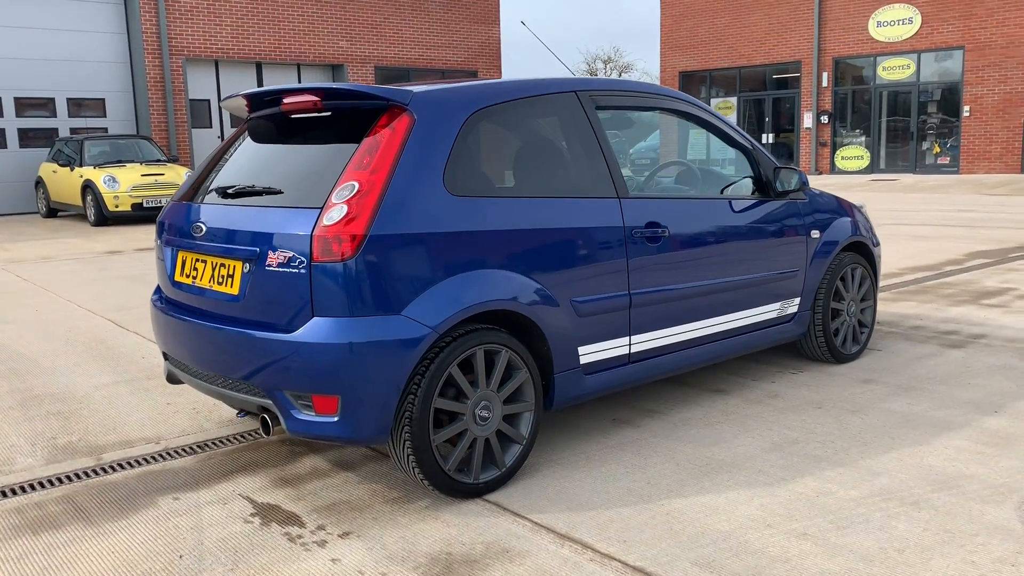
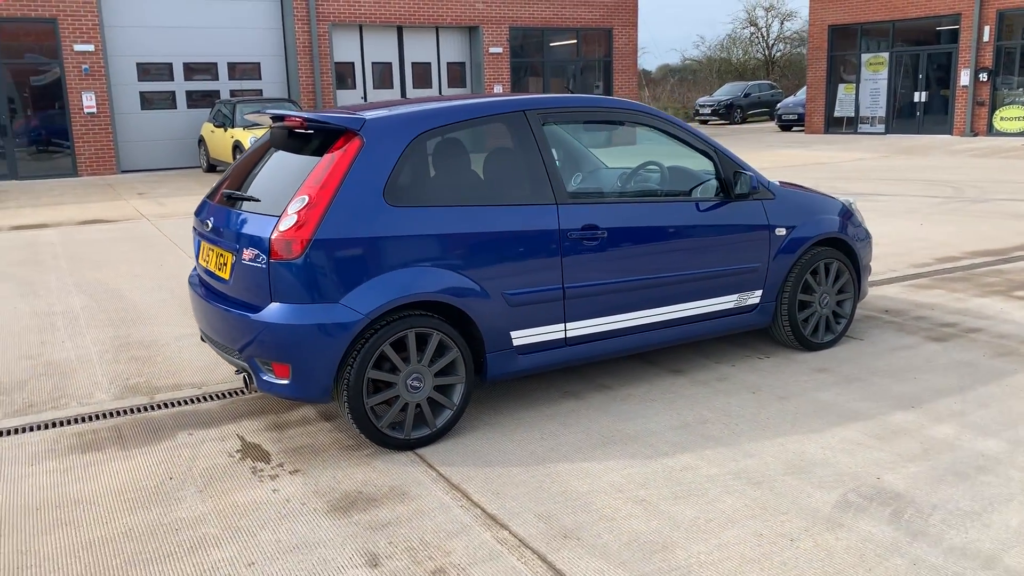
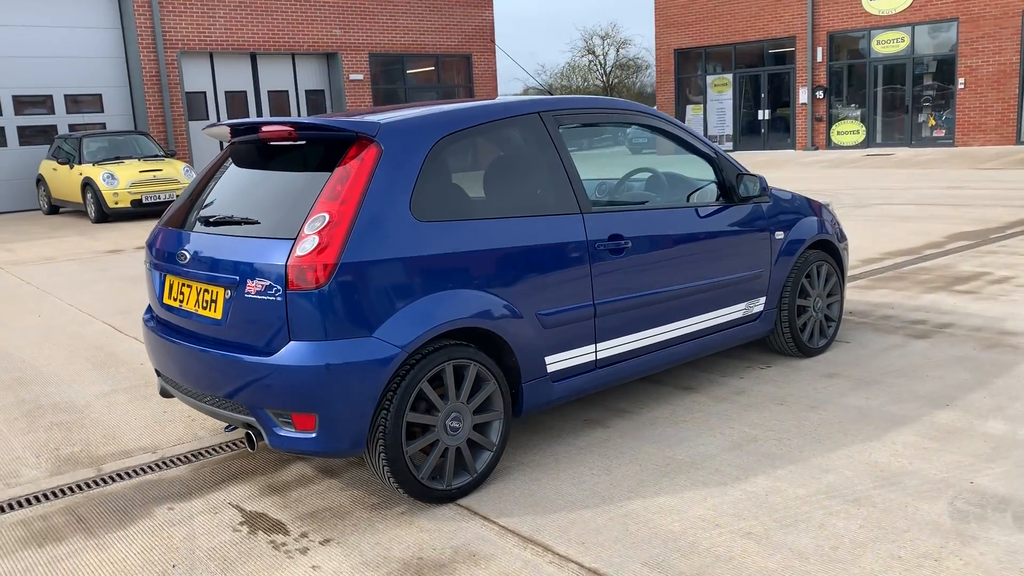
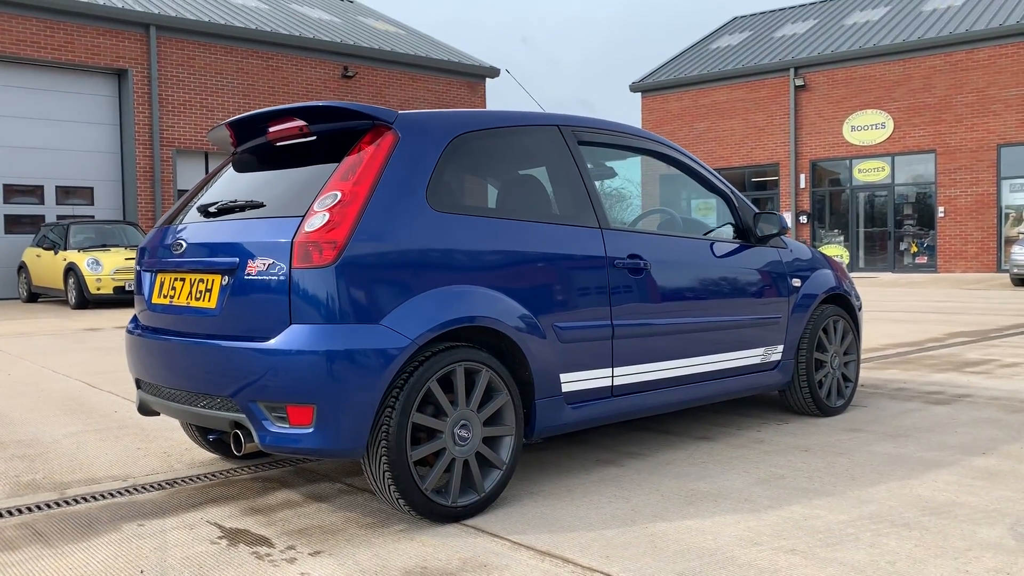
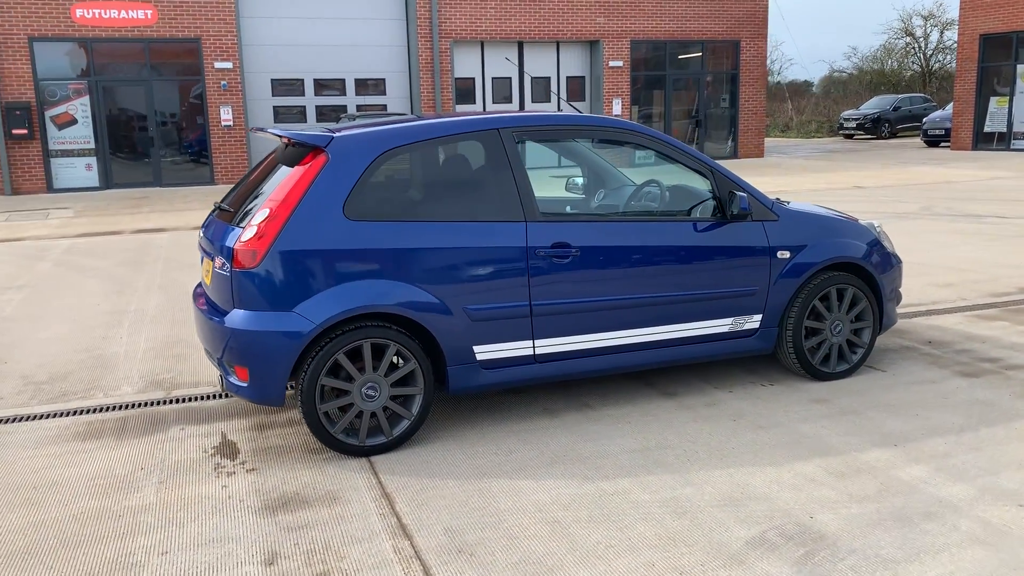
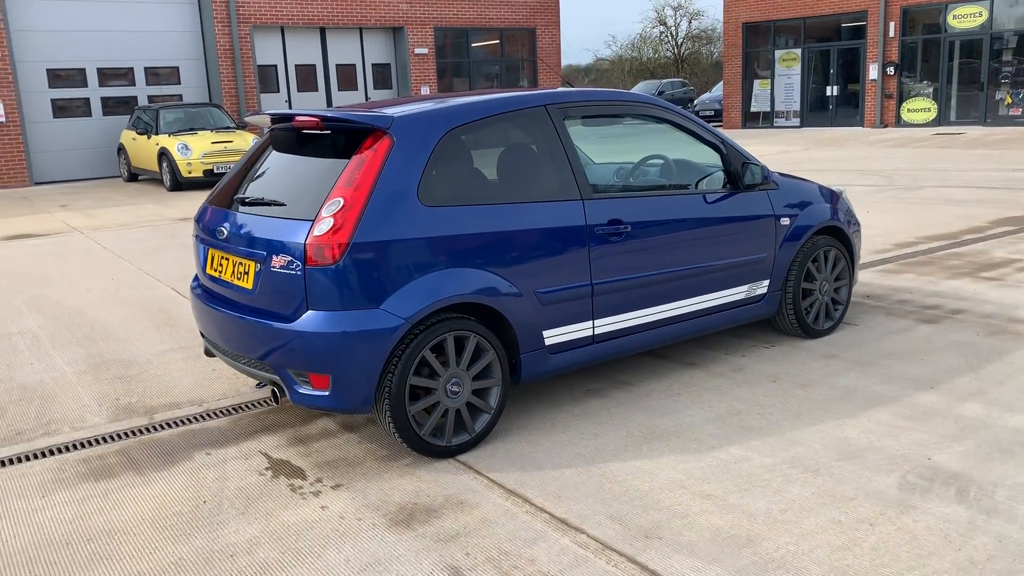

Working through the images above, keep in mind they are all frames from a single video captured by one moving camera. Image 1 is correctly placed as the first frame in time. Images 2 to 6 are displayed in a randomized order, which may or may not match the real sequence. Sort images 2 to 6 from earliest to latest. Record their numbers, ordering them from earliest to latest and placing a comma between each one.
4, 3, 6, 2, 5
